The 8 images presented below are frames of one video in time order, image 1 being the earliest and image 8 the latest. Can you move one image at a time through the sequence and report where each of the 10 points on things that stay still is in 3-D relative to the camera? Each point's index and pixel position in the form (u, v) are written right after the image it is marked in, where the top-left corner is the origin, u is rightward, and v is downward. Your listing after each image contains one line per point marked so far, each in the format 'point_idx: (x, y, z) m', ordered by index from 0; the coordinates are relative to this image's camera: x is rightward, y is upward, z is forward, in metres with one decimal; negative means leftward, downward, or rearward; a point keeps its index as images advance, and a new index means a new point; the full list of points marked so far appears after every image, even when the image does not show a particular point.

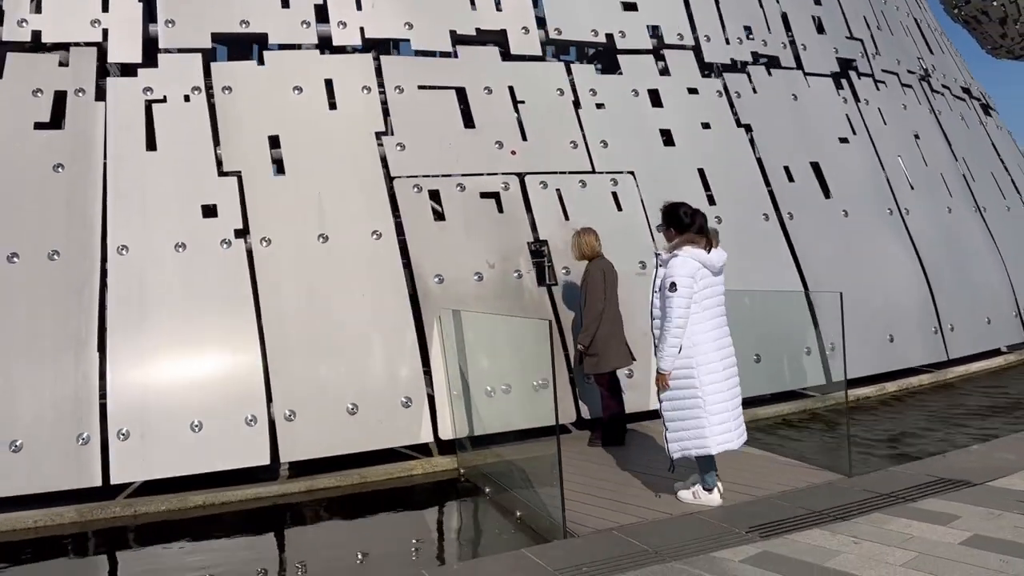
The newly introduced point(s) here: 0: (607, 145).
0: (+0.7, +1.1, +6.4) m
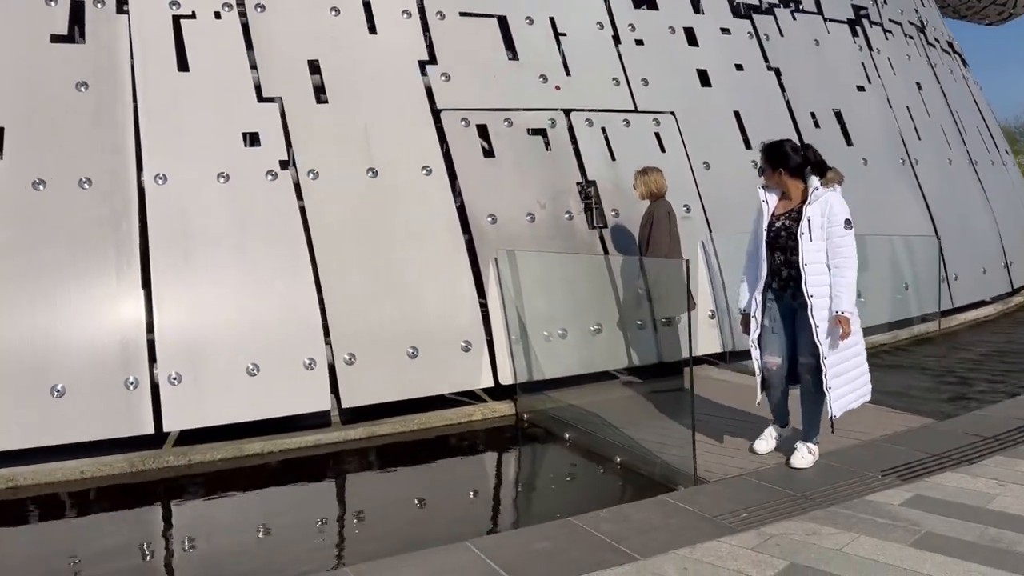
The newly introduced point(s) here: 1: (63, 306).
0: (+1.0, +1.5, +6.2) m
1: (-2.2, -0.1, +4.2) m
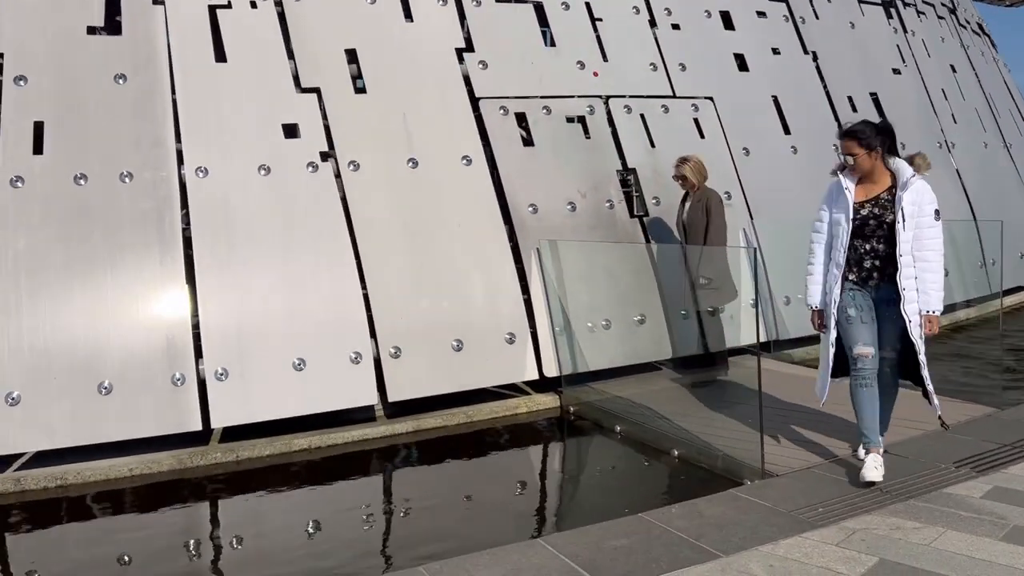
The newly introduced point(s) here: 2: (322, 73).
0: (+1.2, +1.6, +6.1) m
1: (-2.0, -0.1, +4.2) m
2: (-1.1, +1.3, +4.9) m
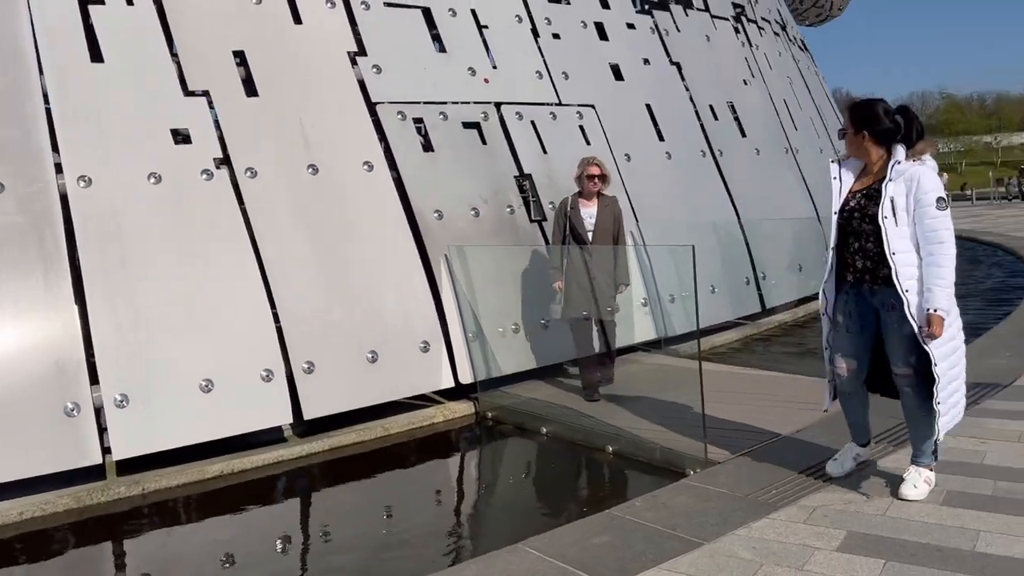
0: (+0.4, +1.6, +6.2) m
1: (-2.3, -0.2, +3.7) m
2: (-1.7, +1.2, +4.6) m
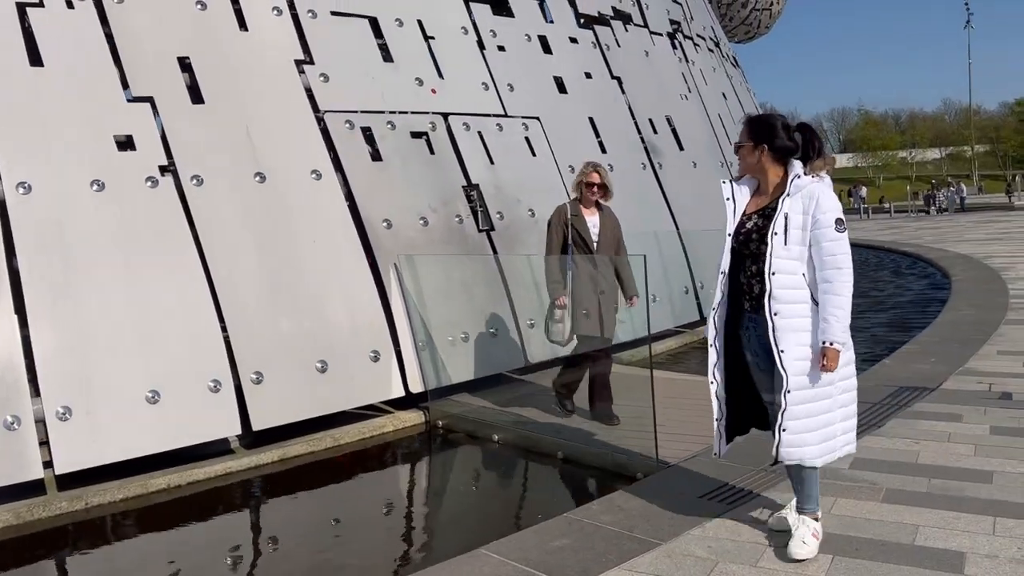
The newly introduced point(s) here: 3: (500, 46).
0: (0.0, +1.5, +6.3) m
1: (-2.5, -0.2, +3.6) m
2: (-1.9, +1.1, +4.6) m
3: (-0.1, +1.8, +6.4) m
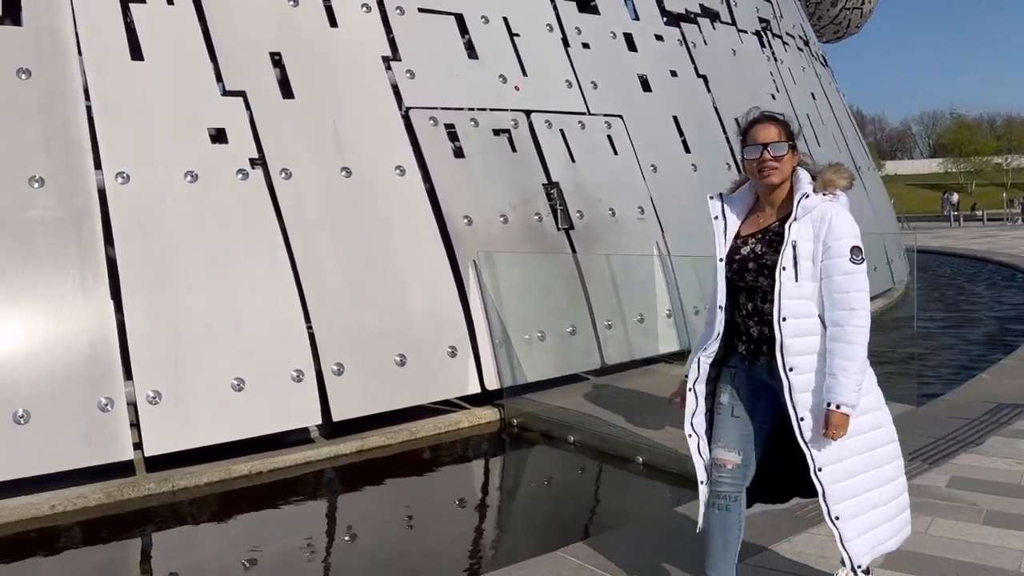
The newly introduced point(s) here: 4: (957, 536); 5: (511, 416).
0: (+0.6, +1.5, +6.2) m
1: (-2.2, -0.1, +3.8) m
2: (-1.5, +1.2, +4.7) m
3: (+0.5, +1.8, +6.3) m
4: (+1.4, -0.8, +2.7) m
5: (0.0, -0.8, +5.1) m
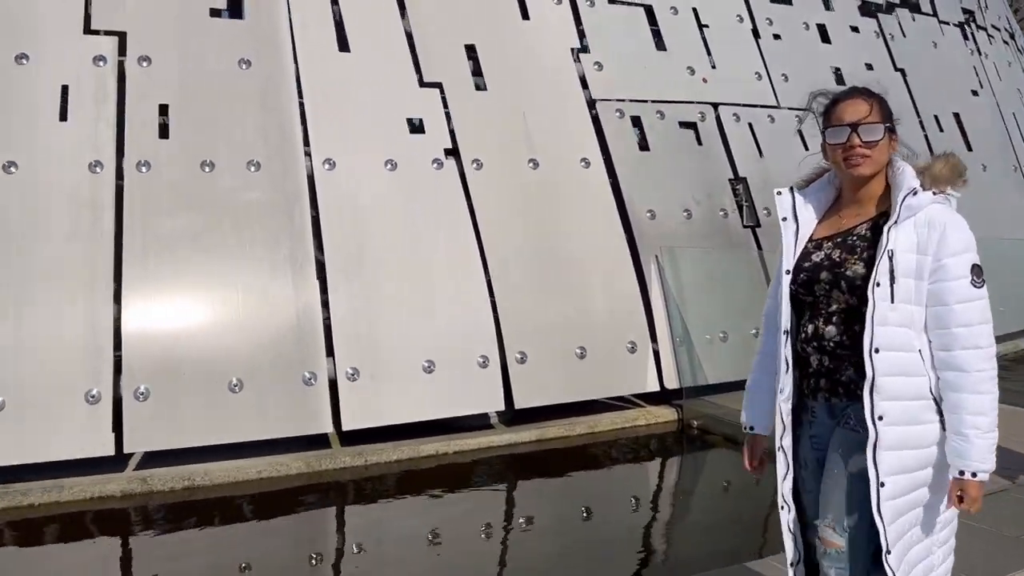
0: (+2.0, +1.5, +6.0) m
1: (-1.3, 0.0, +4.0) m
2: (-0.4, +1.2, +4.8) m
3: (+1.9, +1.8, +6.1) m
4: (+2.1, -0.8, +2.4) m
5: (+1.0, -0.8, +5.0) m
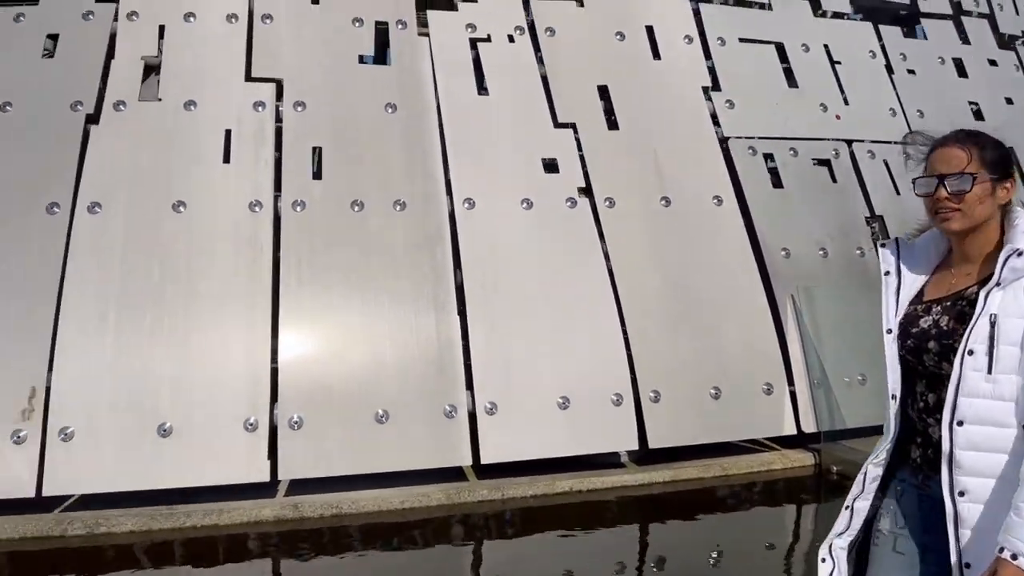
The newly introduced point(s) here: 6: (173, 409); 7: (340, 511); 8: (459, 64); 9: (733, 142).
0: (+2.8, +1.2, +5.8) m
1: (-0.6, -0.2, +4.1) m
2: (+0.4, +1.0, +4.9) m
3: (+2.8, +1.5, +5.9) m
4: (+2.5, -1.0, +2.1) m
5: (+1.8, -1.0, +4.8) m
6: (-1.5, -0.5, +3.8) m
7: (-0.8, -1.0, +3.9) m
8: (-0.3, +1.3, +4.8) m
9: (+1.3, +0.9, +5.1) m
